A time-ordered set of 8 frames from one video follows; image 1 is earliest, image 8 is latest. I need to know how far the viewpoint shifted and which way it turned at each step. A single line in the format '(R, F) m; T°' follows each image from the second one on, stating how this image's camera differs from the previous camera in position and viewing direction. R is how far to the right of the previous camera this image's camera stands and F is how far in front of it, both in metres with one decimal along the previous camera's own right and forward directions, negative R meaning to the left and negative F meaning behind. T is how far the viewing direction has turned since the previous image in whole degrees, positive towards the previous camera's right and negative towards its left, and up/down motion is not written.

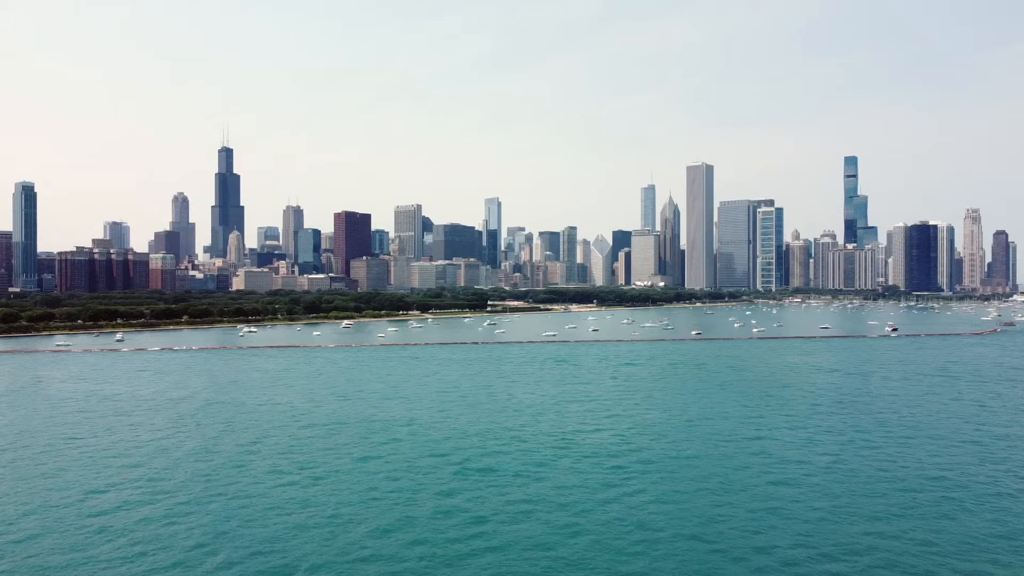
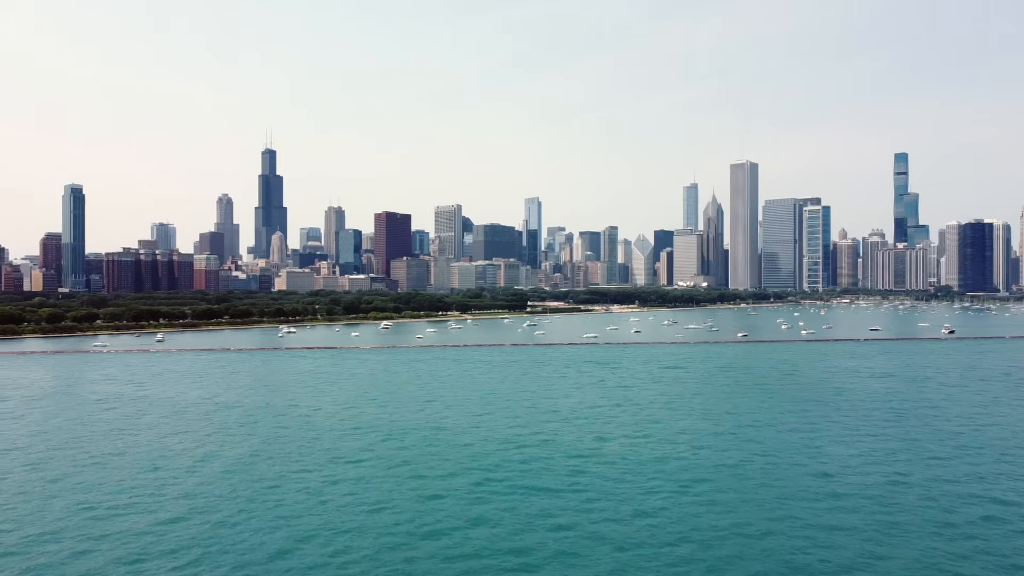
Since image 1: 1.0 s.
(+0.1, +1.7) m; -3°
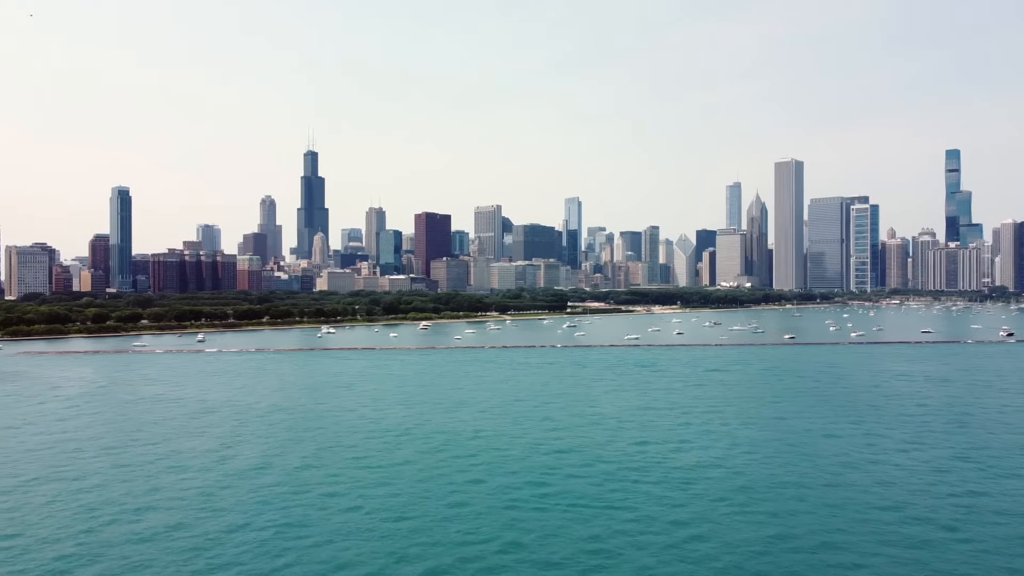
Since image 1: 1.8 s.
(0.0, +1.3) m; -3°
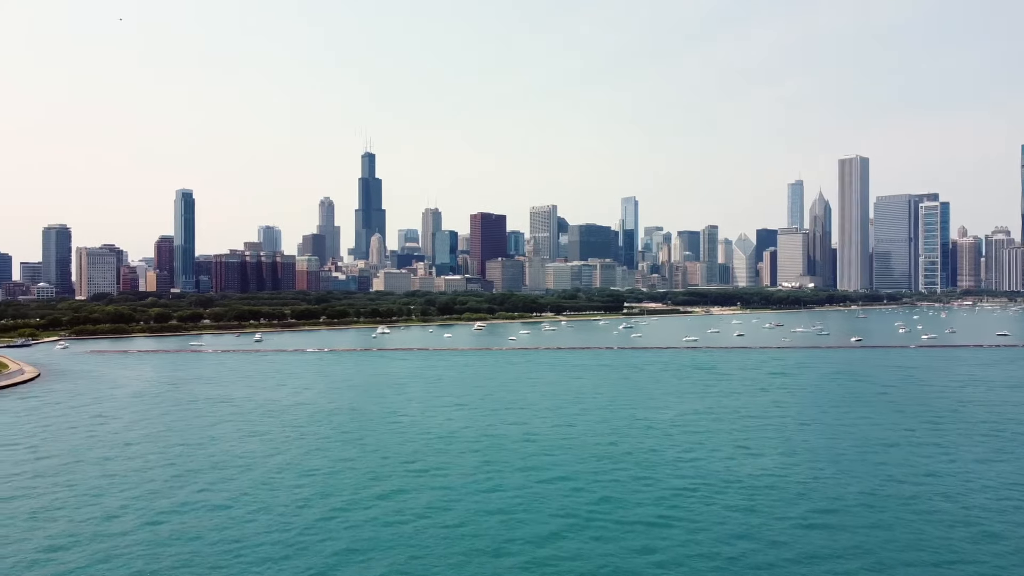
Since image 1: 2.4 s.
(+0.1, +1.2) m; -4°
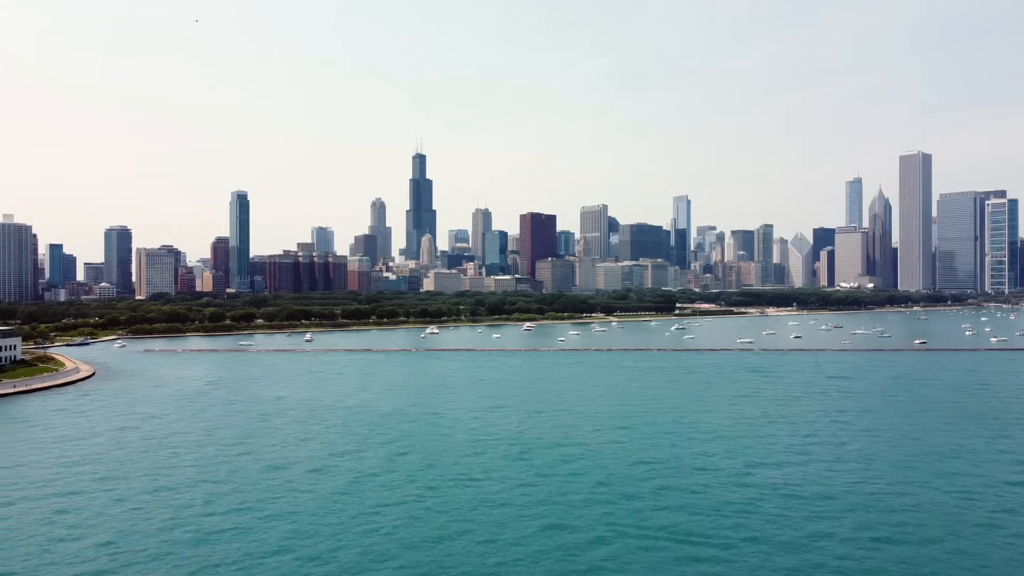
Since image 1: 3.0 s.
(+0.1, +1.1) m; -4°
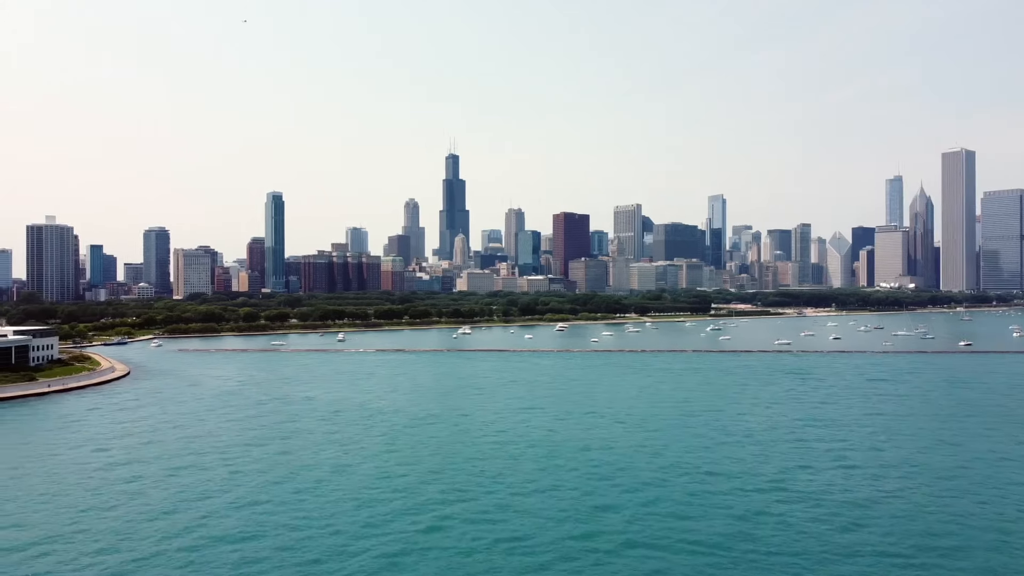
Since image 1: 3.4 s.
(+0.1, +0.7) m; -2°
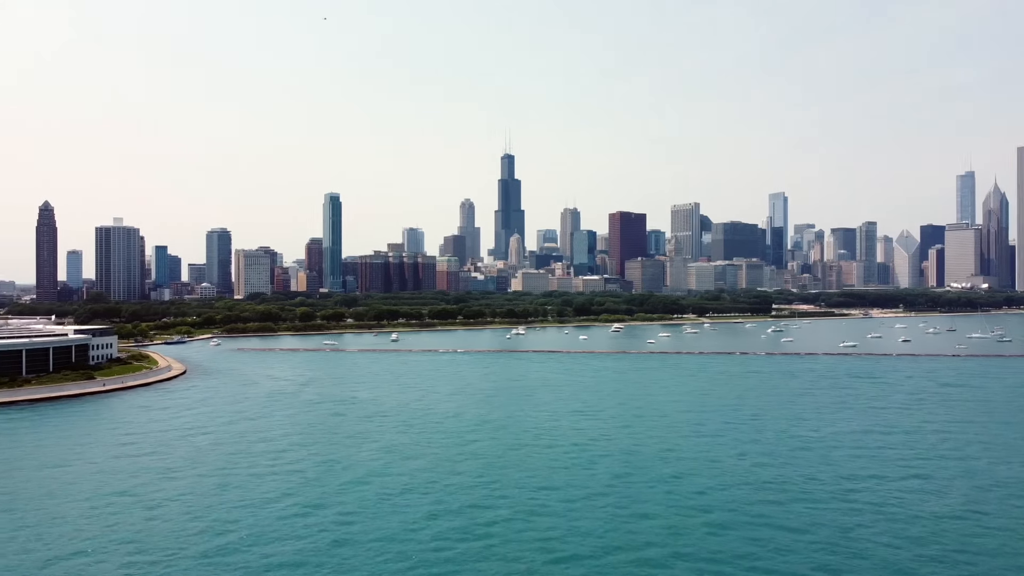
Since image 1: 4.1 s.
(+0.2, +1.2) m; -4°
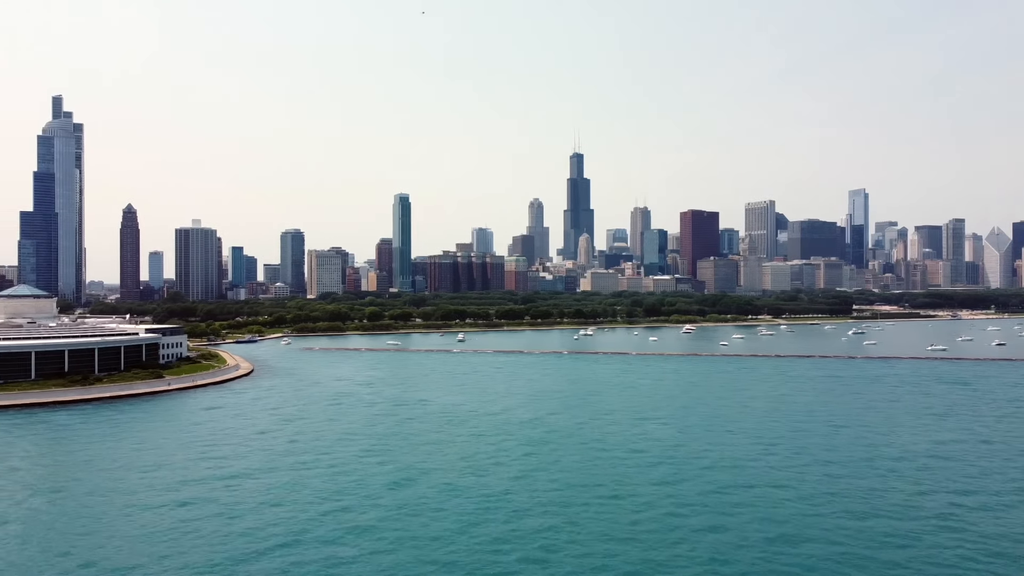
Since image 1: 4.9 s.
(+0.2, +1.4) m; -5°
